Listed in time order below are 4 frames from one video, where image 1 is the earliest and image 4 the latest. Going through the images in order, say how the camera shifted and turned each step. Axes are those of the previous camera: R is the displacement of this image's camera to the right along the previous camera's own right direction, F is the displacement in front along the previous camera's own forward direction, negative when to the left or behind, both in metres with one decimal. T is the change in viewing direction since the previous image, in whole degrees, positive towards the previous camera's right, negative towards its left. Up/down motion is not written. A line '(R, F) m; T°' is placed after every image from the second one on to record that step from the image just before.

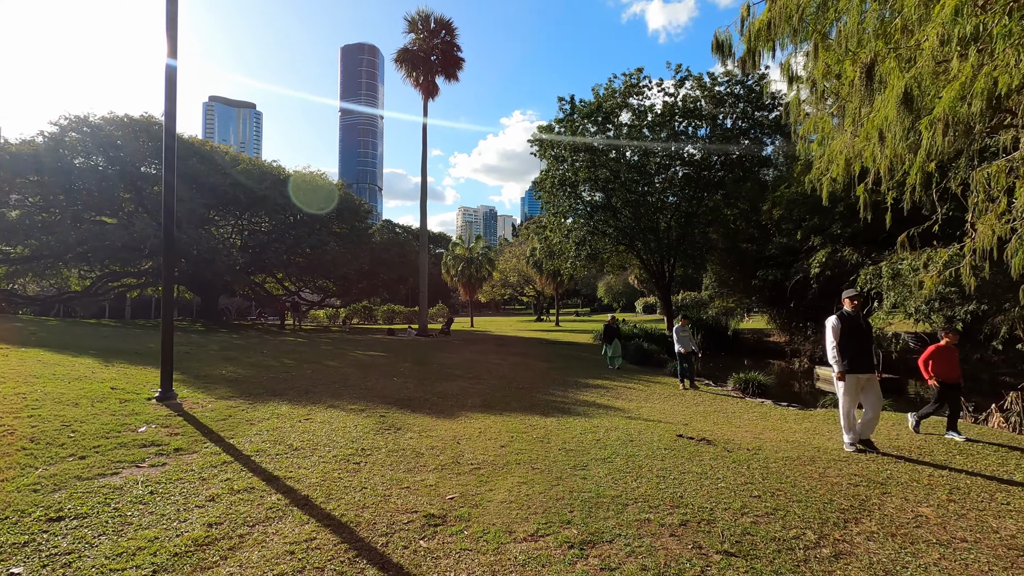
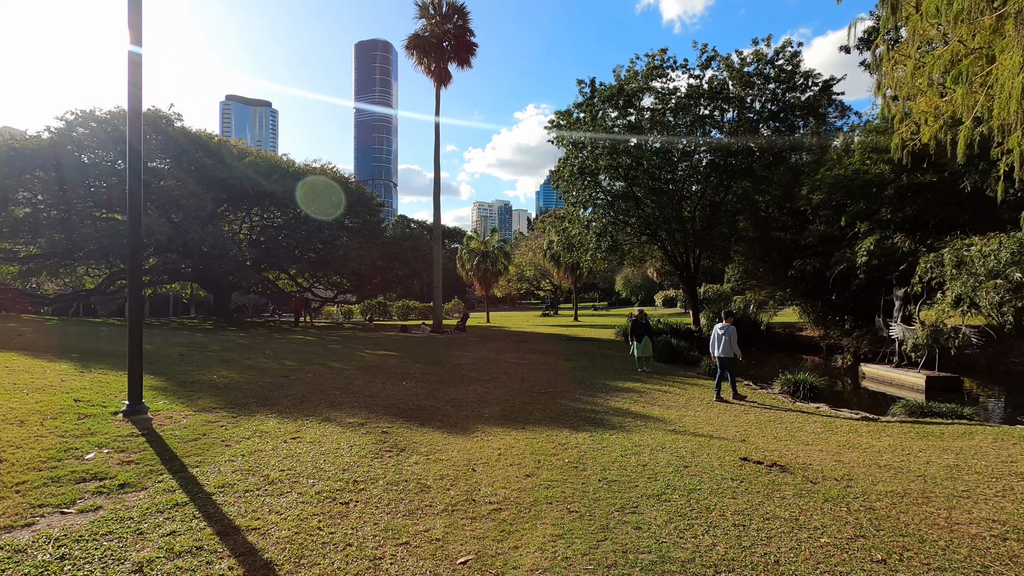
(-0.1, +0.9) m; -2°
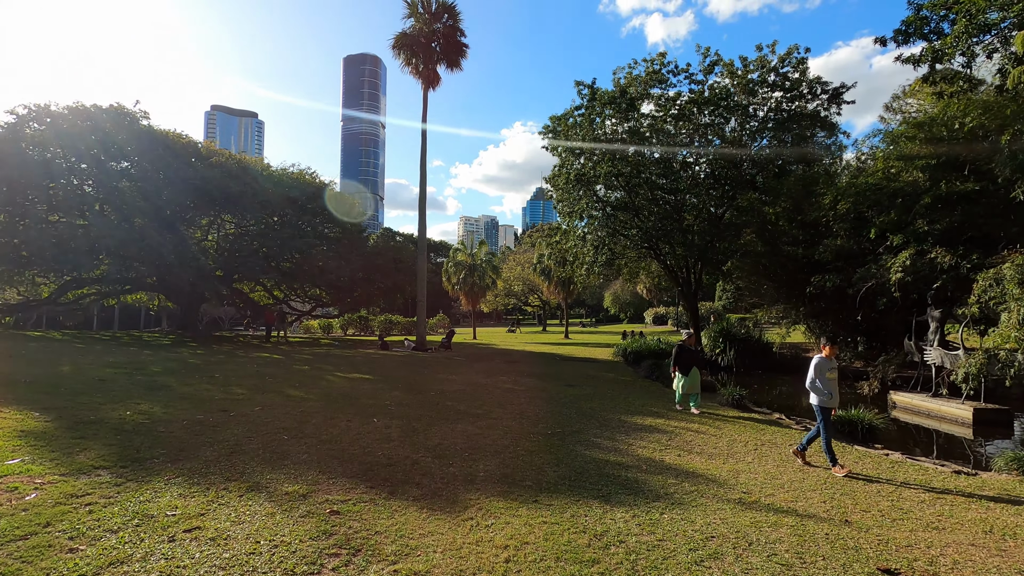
(-0.2, +1.5) m; +2°
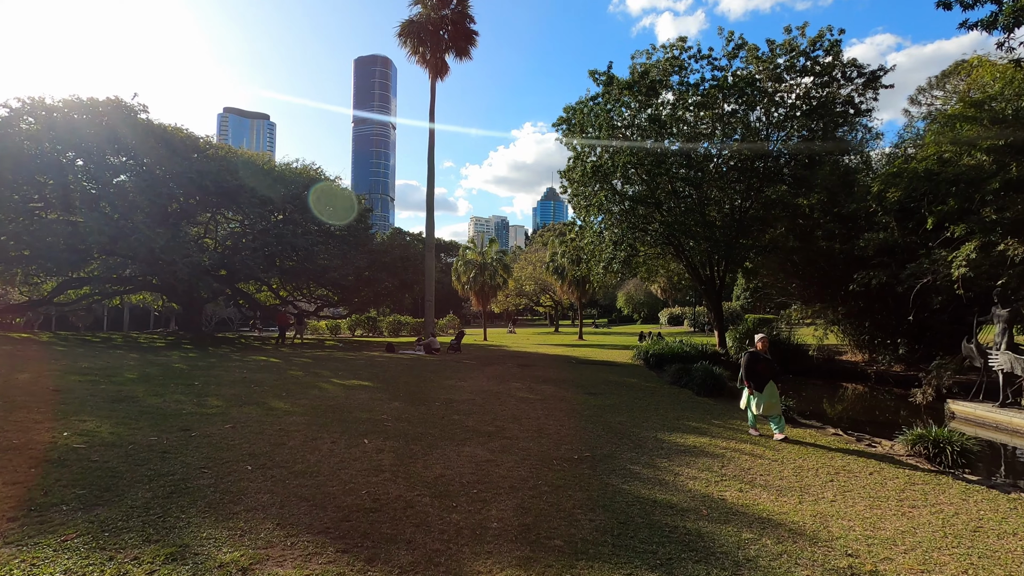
(-0.1, +1.1) m; -1°
